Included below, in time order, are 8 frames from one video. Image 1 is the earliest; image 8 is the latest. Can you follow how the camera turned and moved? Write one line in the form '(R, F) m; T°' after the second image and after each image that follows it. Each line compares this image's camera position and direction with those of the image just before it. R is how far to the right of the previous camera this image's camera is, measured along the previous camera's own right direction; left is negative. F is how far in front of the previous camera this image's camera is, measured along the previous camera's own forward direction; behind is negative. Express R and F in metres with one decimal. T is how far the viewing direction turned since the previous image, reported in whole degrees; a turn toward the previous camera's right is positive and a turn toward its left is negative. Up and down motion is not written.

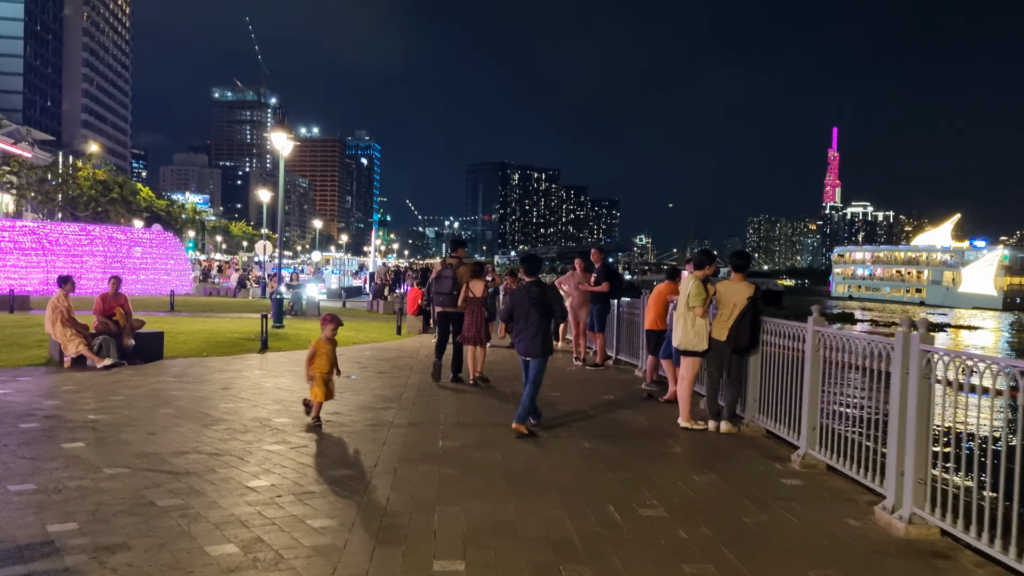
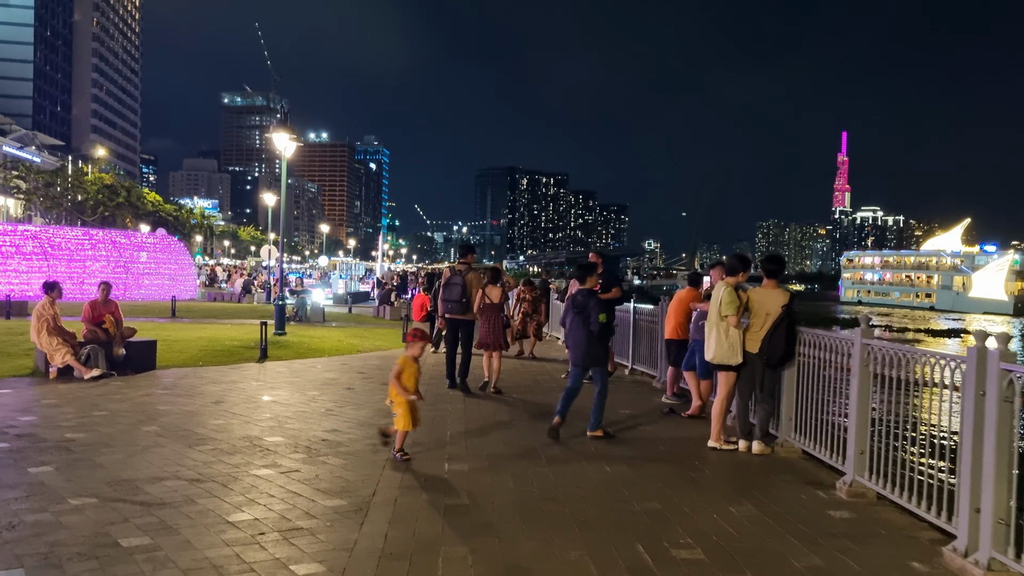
(0.0, +0.6) m; -1°
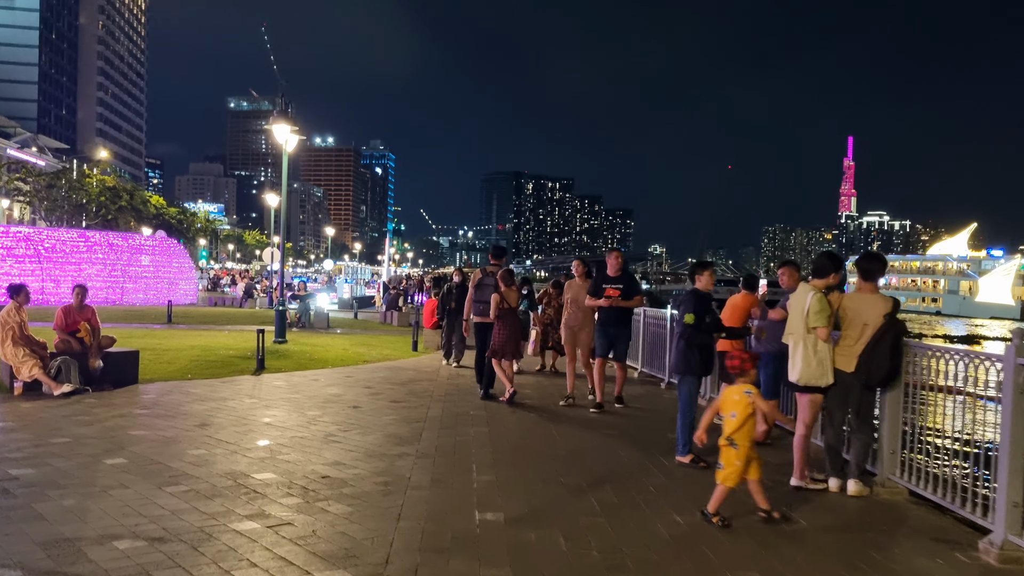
(-0.2, +1.3) m; 0°
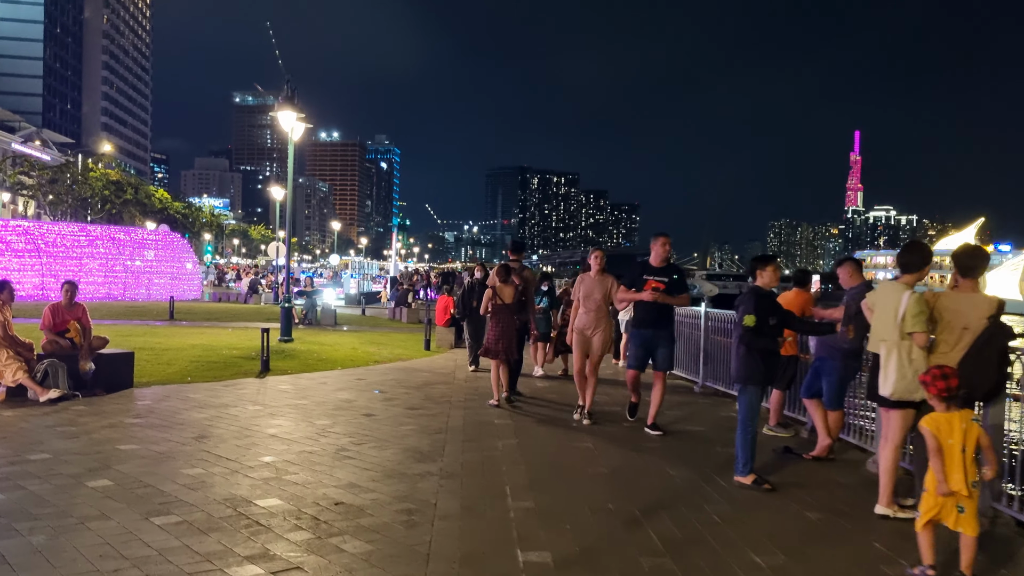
(-0.2, +0.8) m; 0°
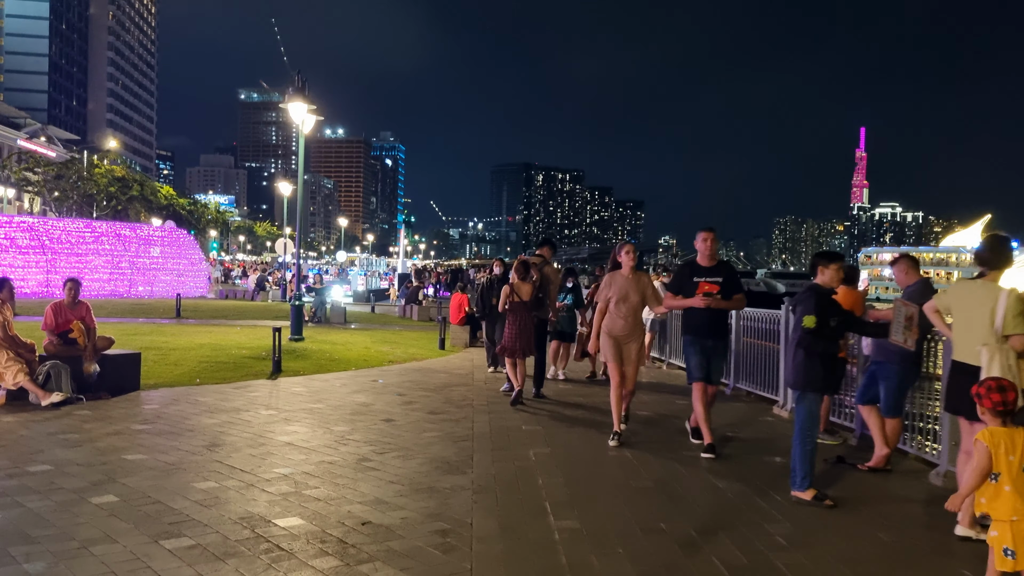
(-0.2, +0.5) m; 0°
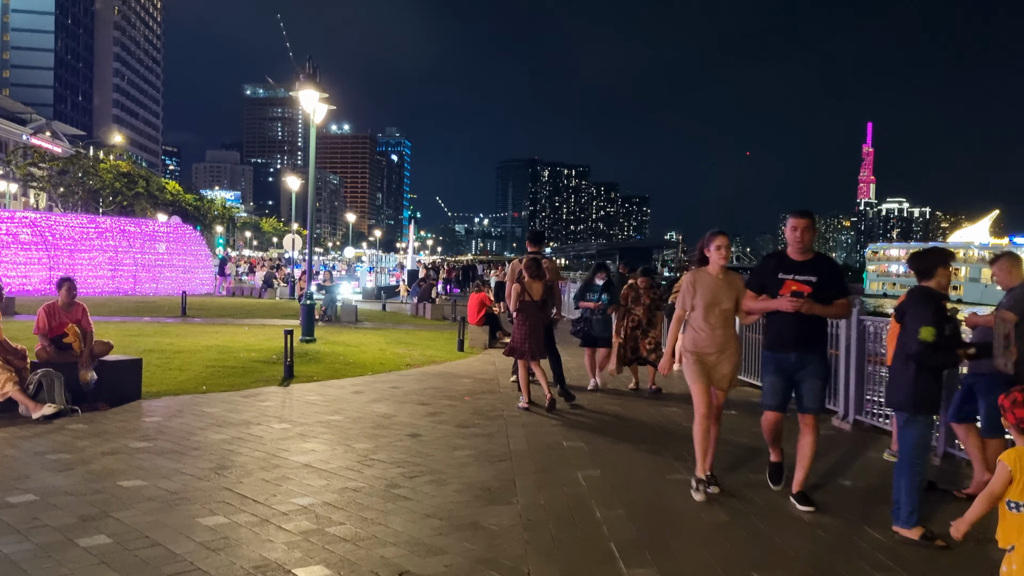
(-0.3, +0.8) m; 0°
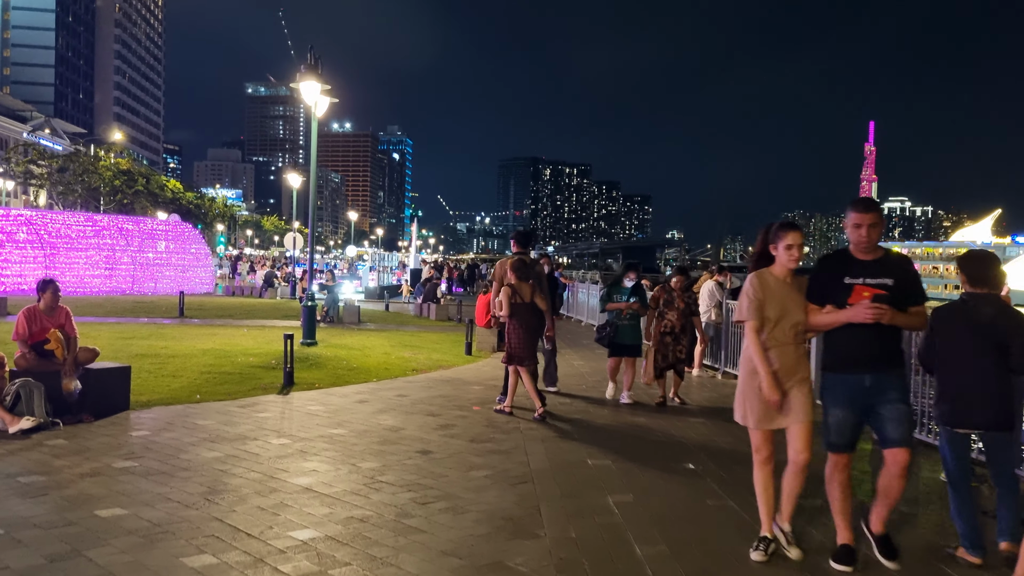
(-0.1, +0.6) m; 0°
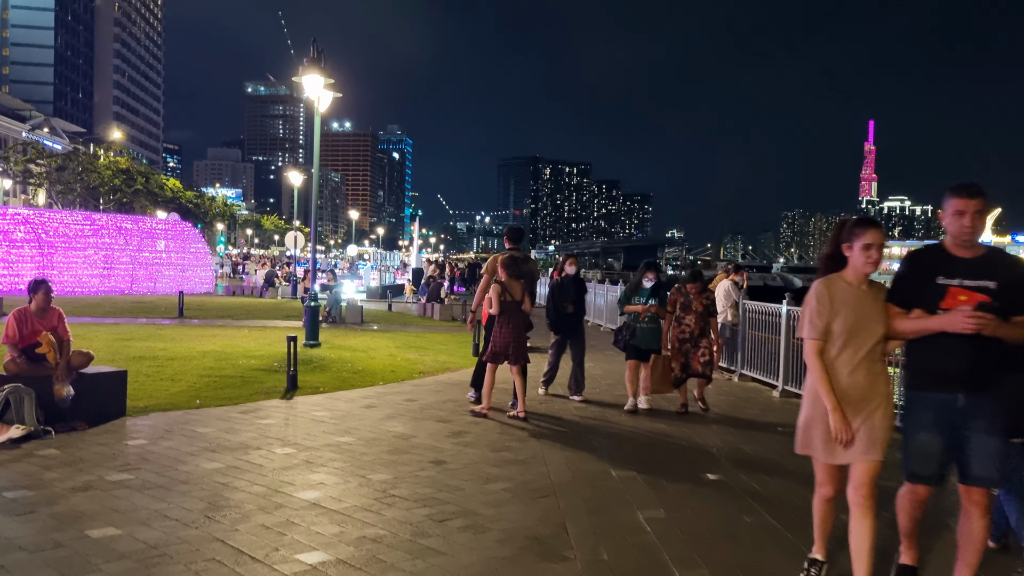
(-0.1, +0.4) m; 0°
